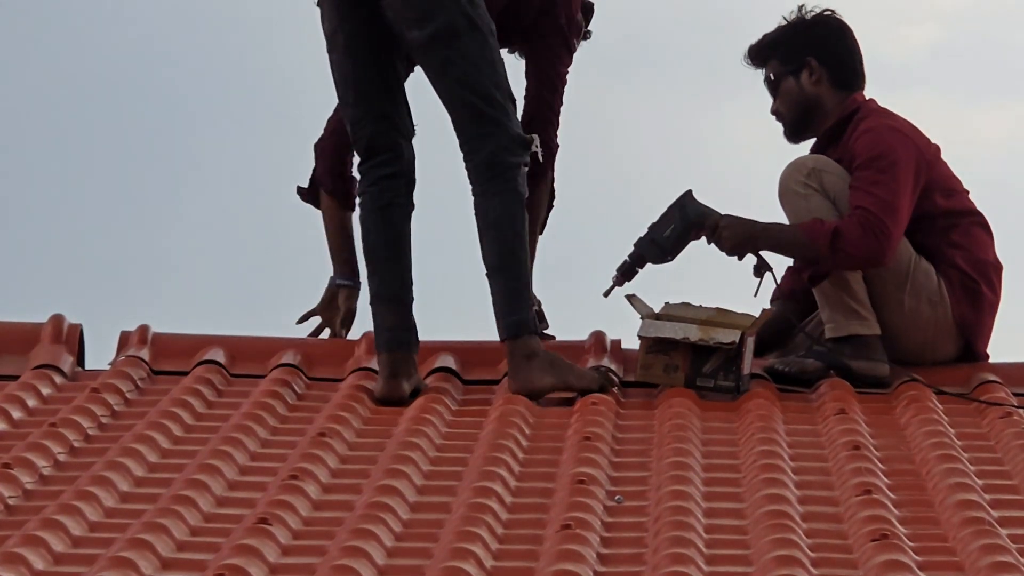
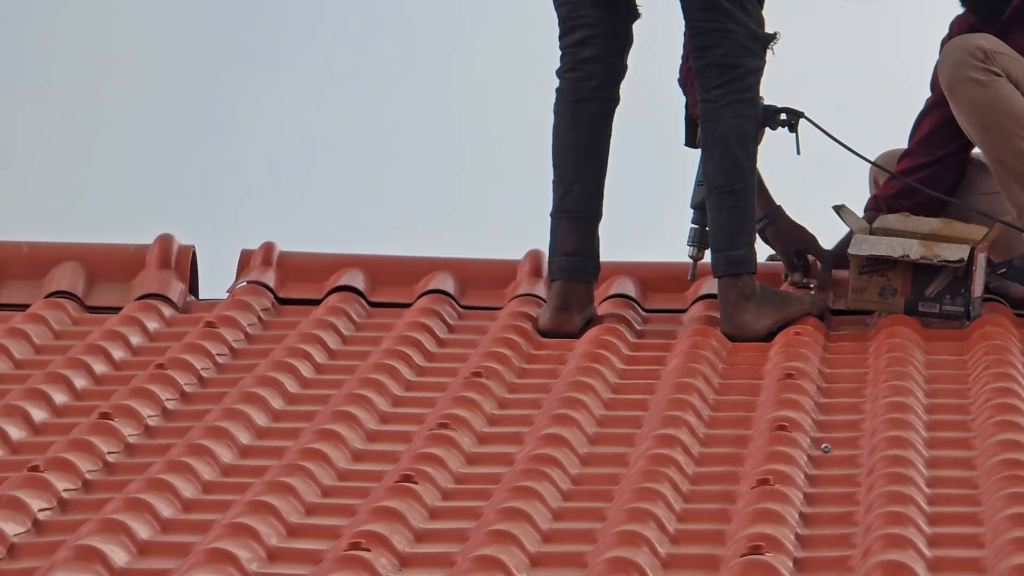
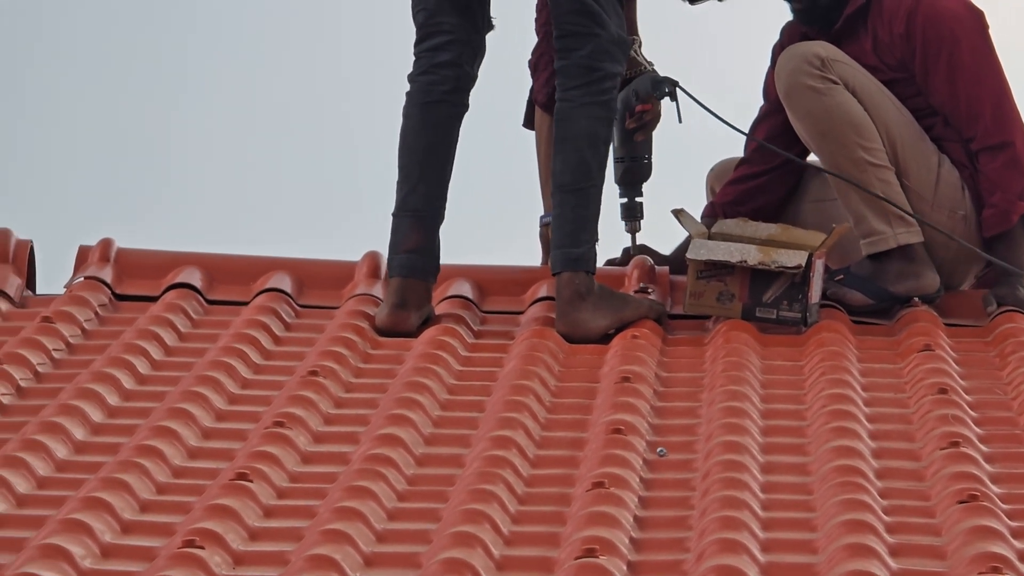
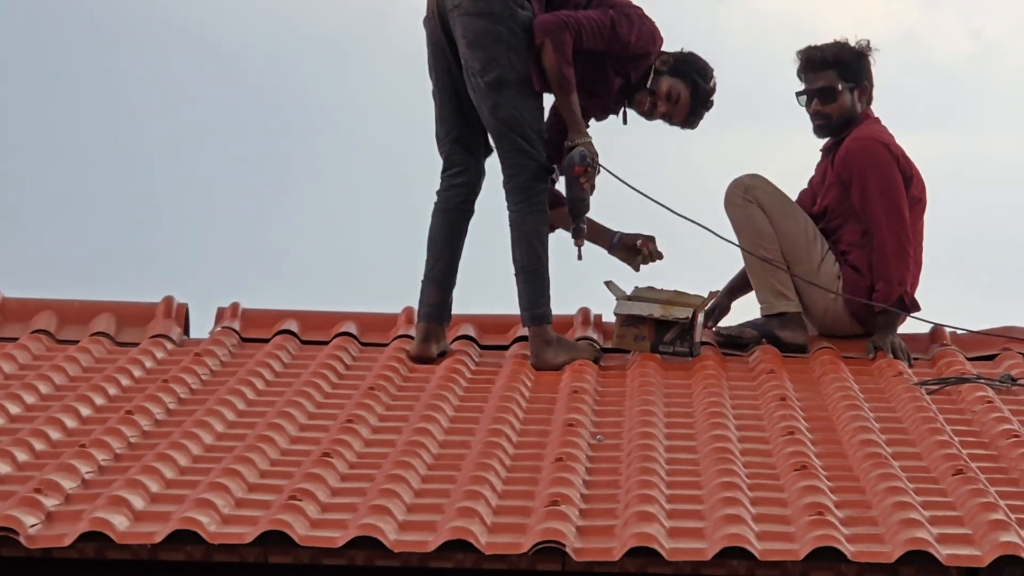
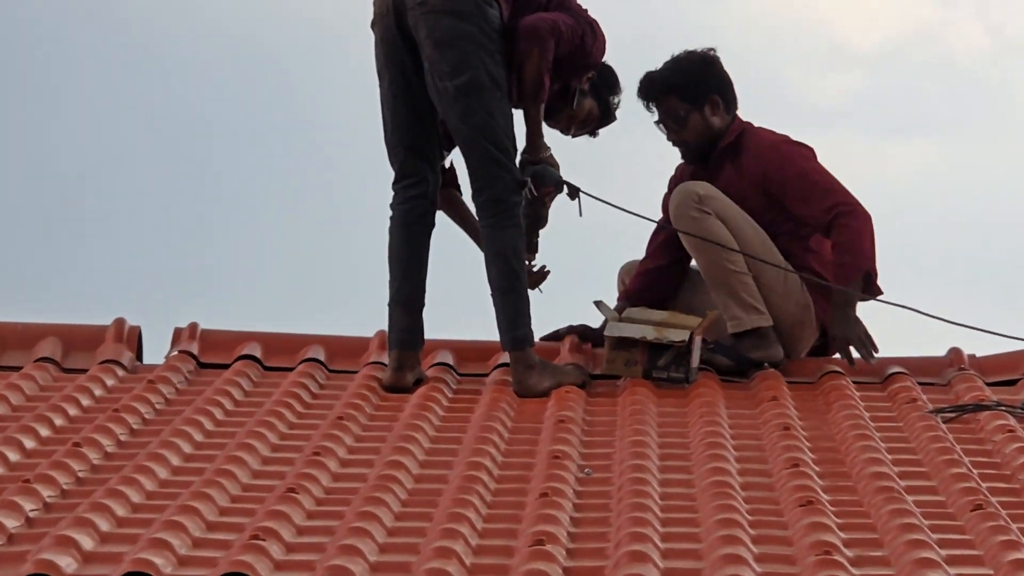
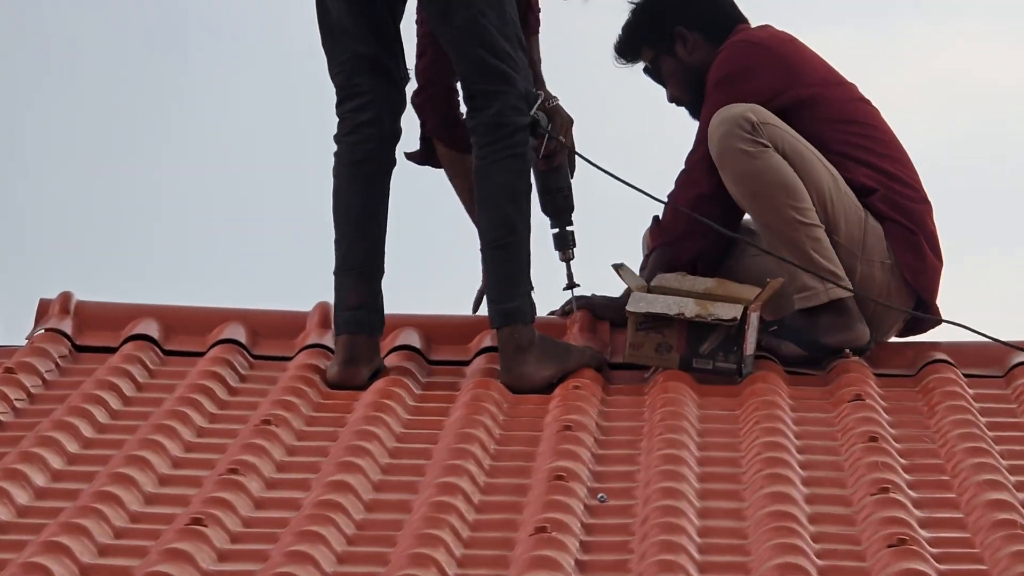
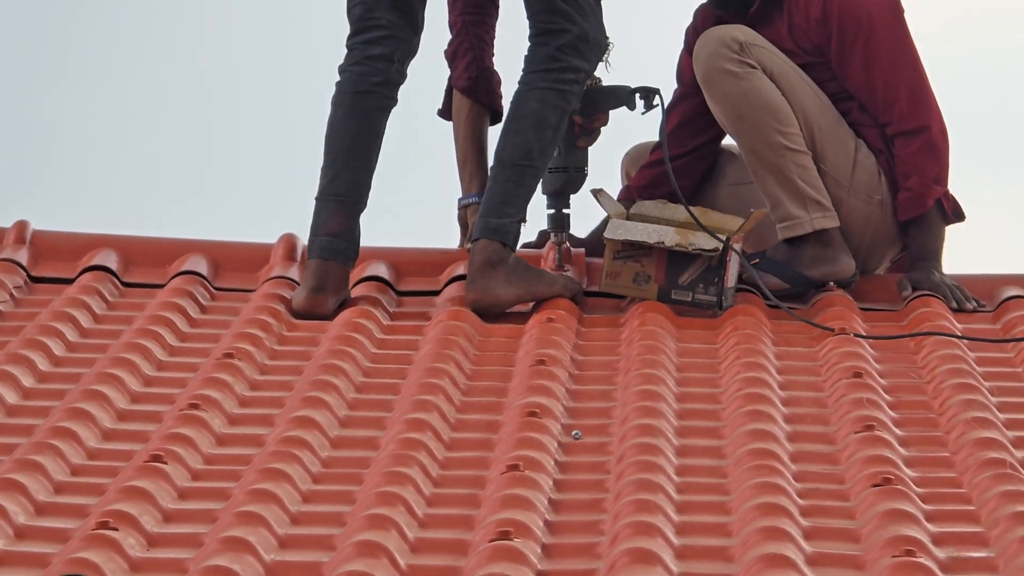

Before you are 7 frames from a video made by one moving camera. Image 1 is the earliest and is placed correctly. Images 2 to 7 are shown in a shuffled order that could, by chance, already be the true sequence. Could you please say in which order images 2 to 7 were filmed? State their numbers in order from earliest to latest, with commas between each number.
4, 5, 6, 7, 3, 2
